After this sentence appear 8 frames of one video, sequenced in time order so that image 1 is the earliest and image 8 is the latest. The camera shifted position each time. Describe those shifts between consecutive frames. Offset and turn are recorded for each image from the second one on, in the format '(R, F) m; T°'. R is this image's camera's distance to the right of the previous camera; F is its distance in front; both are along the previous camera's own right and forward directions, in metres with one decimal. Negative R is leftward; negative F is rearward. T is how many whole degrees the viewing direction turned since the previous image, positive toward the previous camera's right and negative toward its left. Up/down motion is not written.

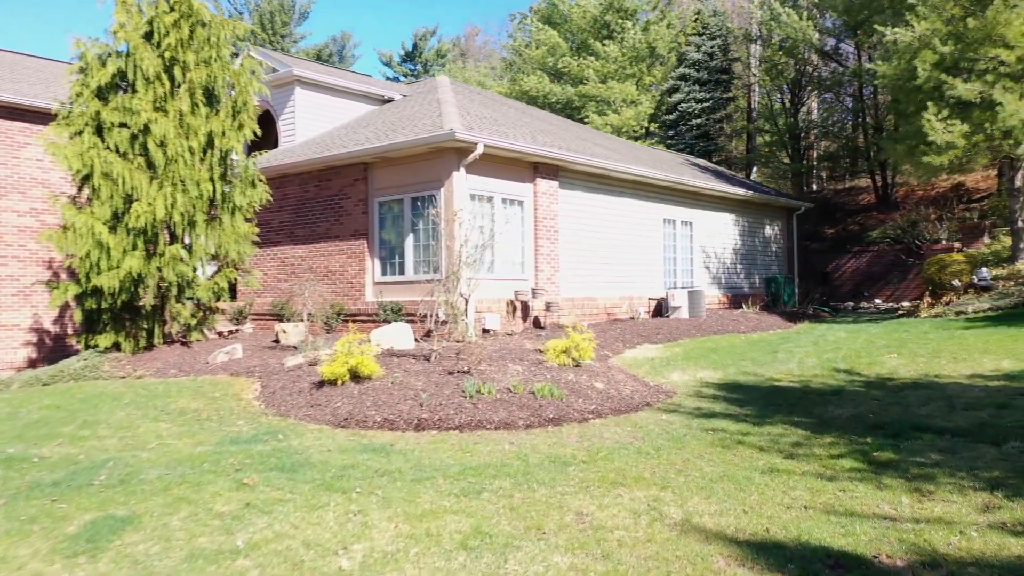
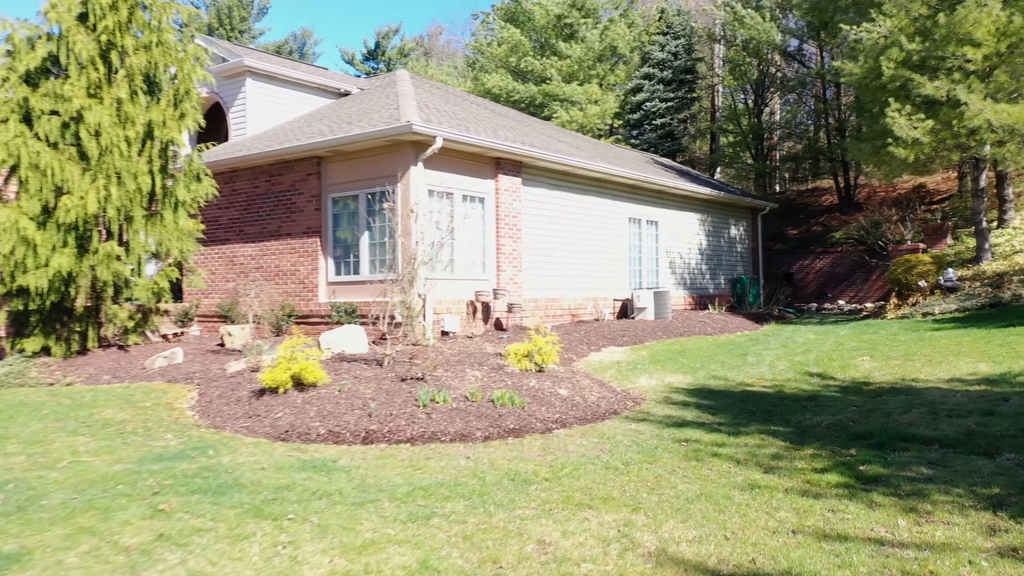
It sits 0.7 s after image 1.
(0.0, +0.5) m; +3°
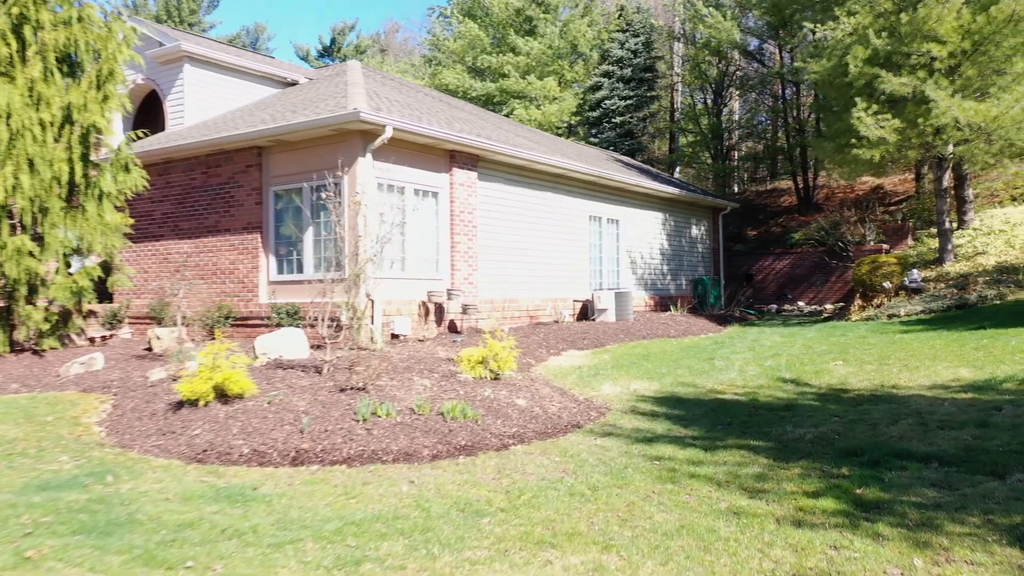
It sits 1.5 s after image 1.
(0.0, +0.7) m; +3°
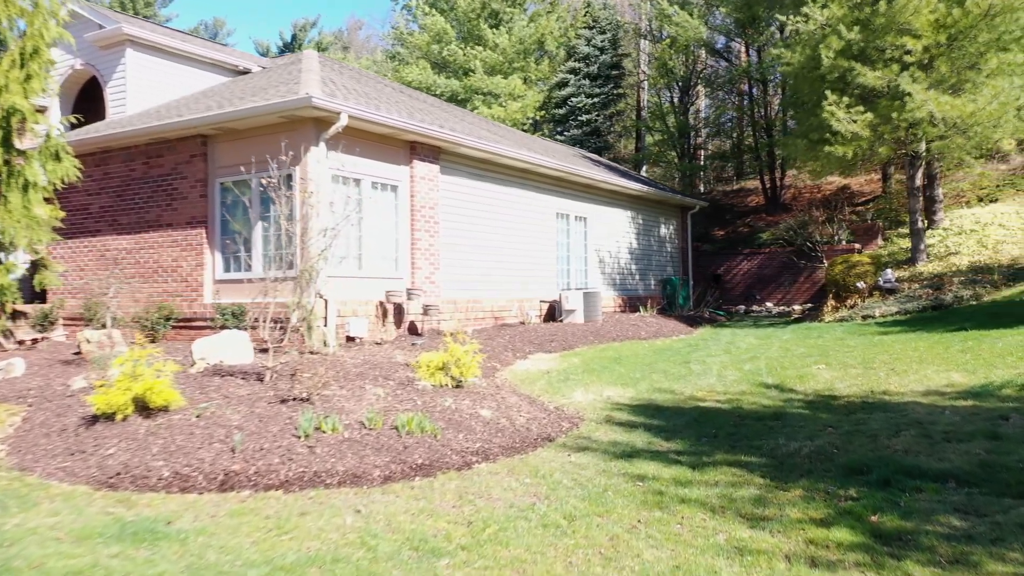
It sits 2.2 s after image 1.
(0.0, +0.6) m; +2°
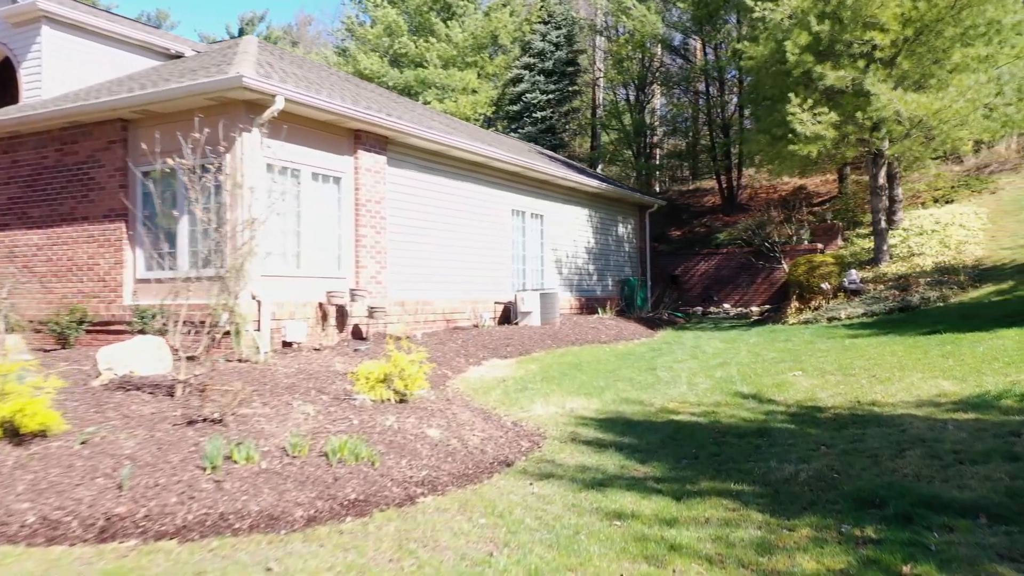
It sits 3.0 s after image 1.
(0.0, +0.8) m; +3°
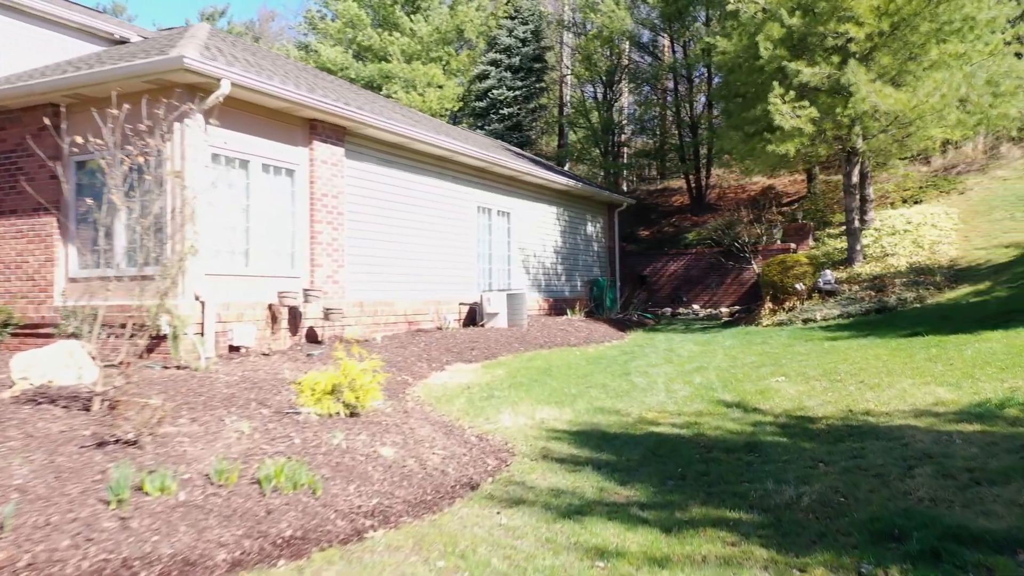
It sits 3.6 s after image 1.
(0.0, +0.6) m; +2°
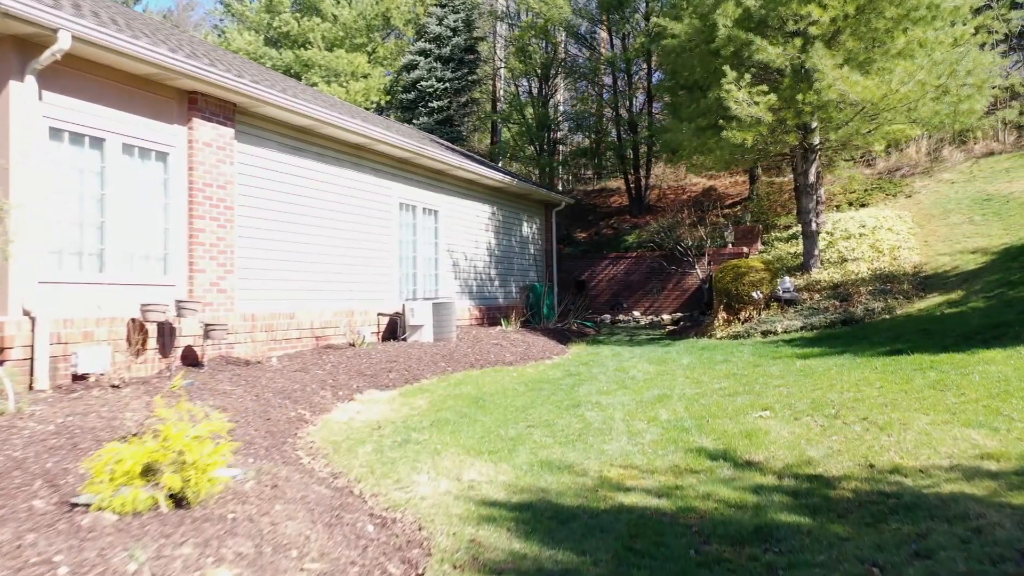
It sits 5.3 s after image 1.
(+0.1, +1.5) m; +5°
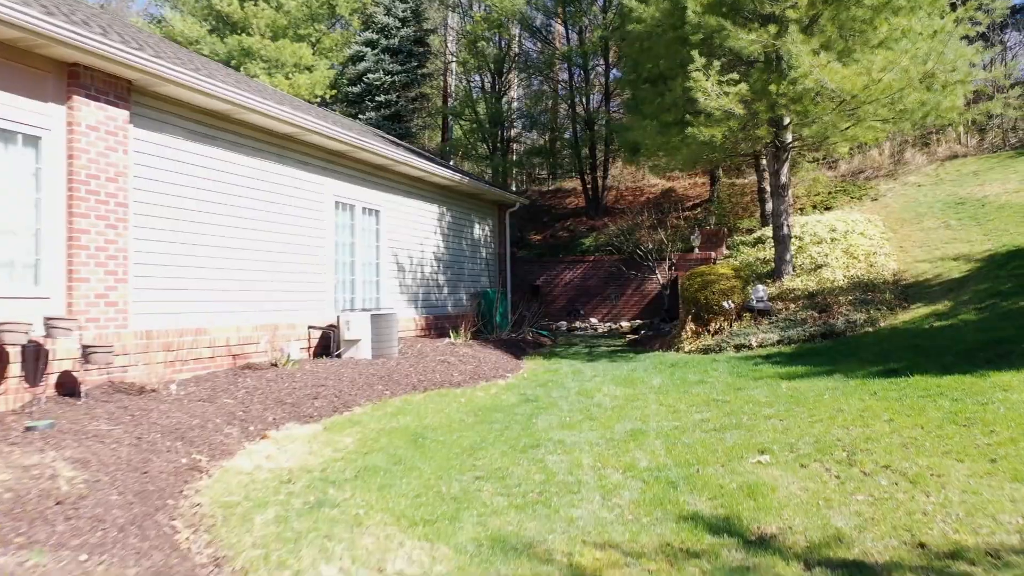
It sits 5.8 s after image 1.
(0.0, +1.2) m; +3°
